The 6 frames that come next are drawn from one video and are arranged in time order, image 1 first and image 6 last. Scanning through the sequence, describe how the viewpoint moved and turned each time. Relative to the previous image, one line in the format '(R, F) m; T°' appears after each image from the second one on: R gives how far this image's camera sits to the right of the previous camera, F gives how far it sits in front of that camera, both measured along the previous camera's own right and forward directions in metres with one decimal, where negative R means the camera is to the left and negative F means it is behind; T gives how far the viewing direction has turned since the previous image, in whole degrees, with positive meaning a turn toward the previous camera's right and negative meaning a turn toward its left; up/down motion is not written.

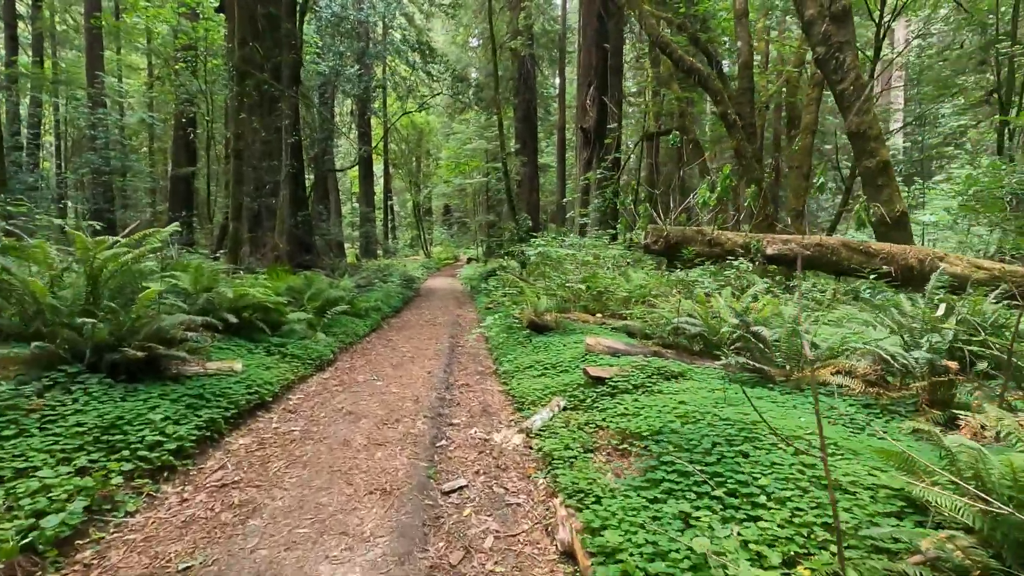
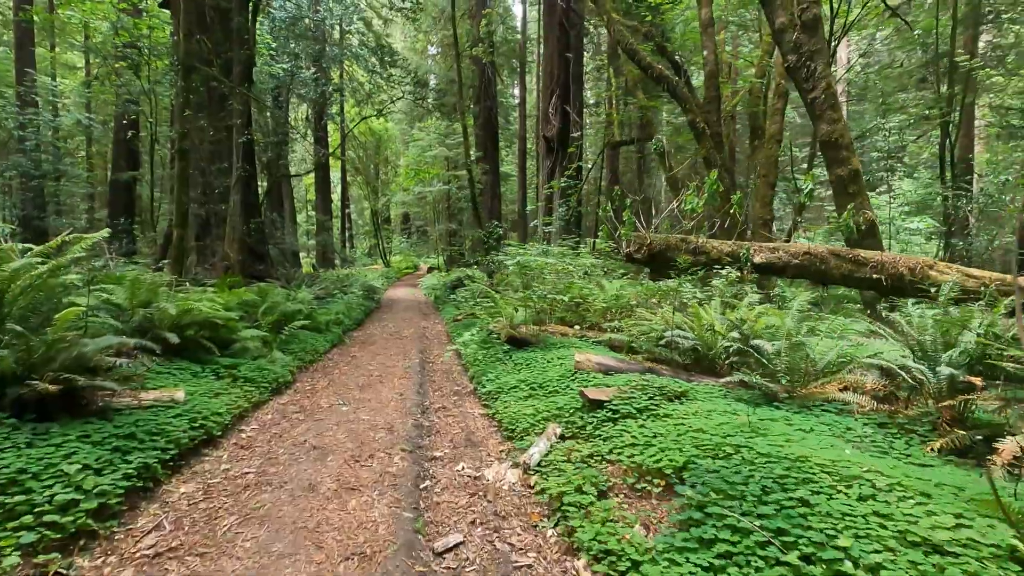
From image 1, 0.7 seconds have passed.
(-0.2, +0.5) m; +4°
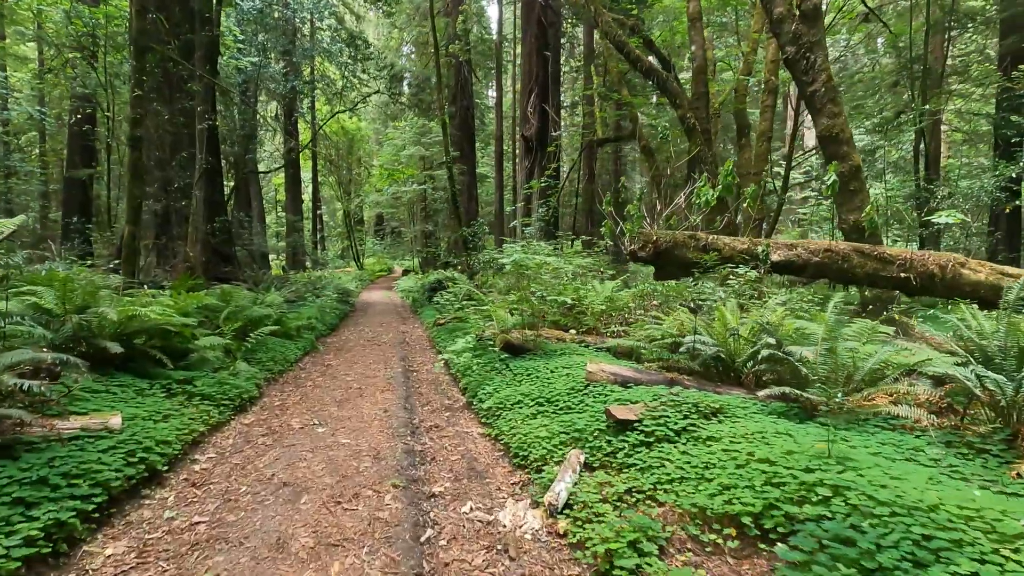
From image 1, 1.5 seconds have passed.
(-0.3, +0.7) m; +3°
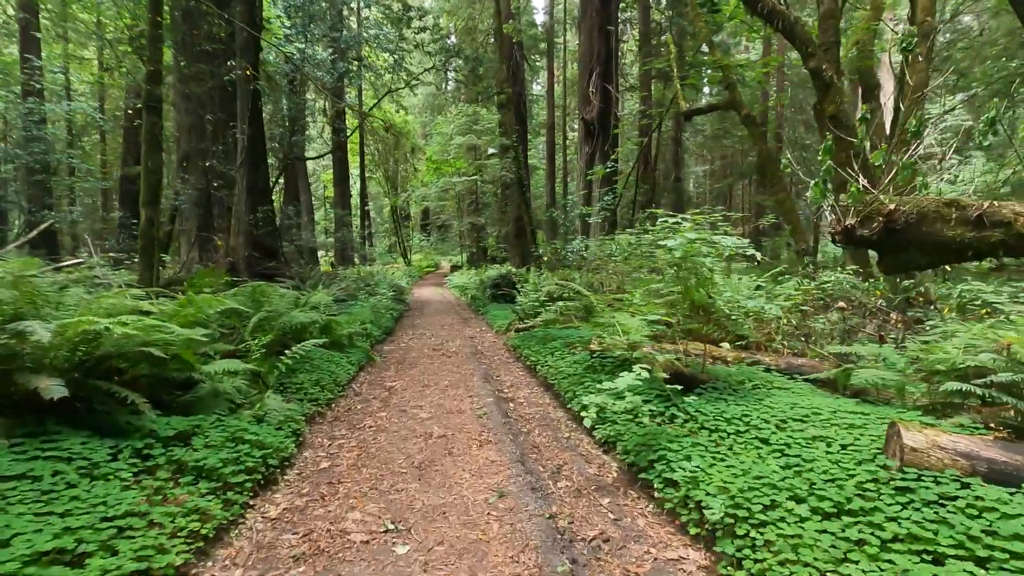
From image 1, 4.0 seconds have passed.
(-0.9, +2.2) m; -5°
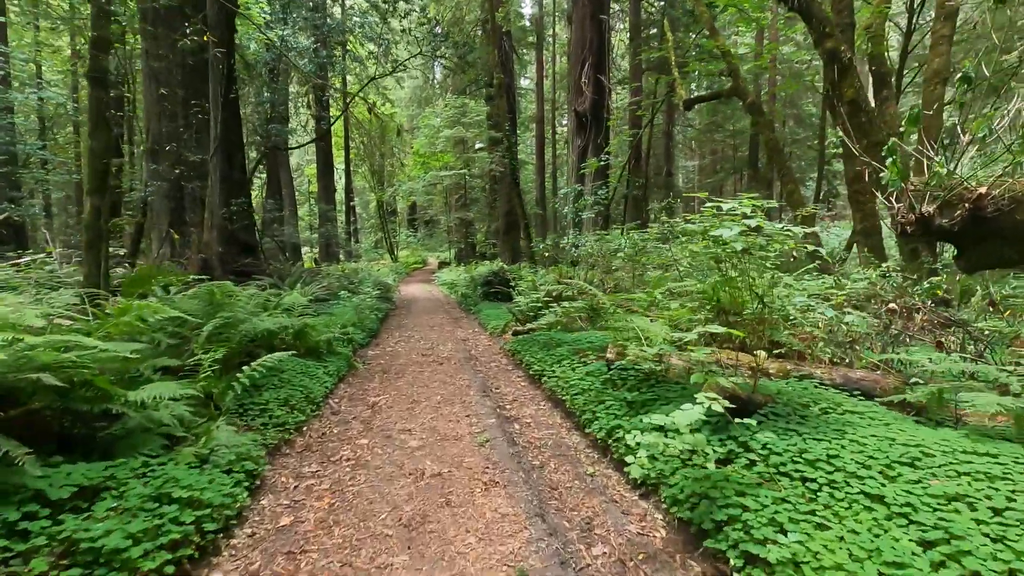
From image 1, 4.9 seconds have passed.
(-0.2, +0.8) m; +1°
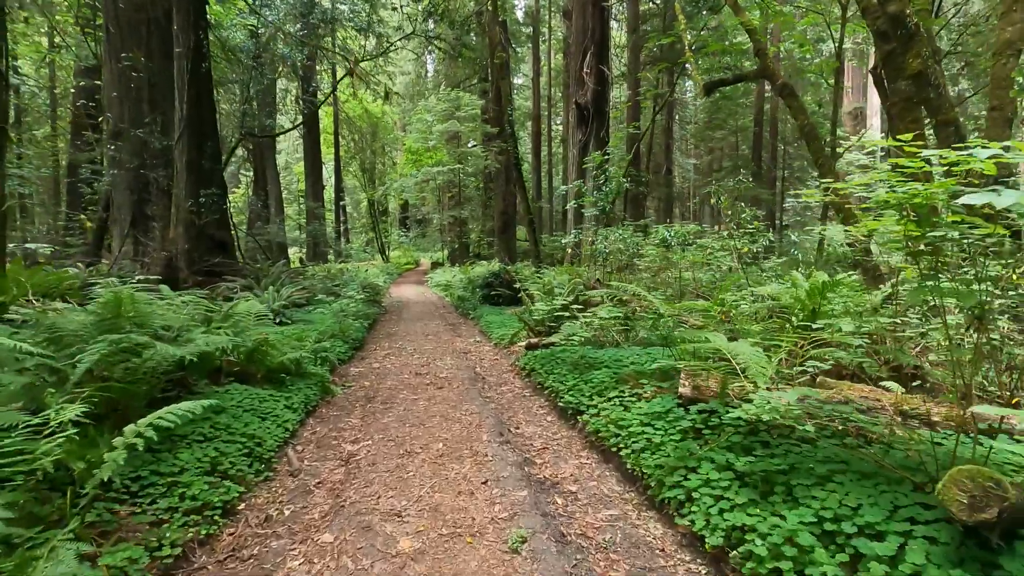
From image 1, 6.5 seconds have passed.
(-0.3, +1.5) m; +1°
